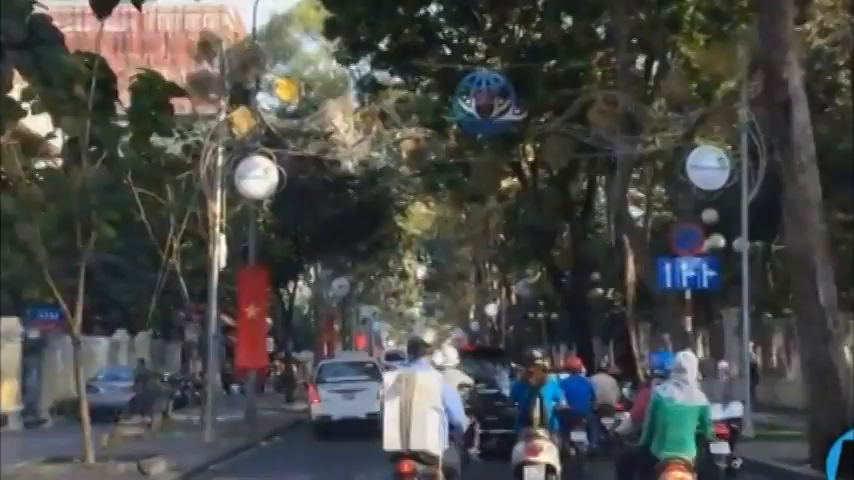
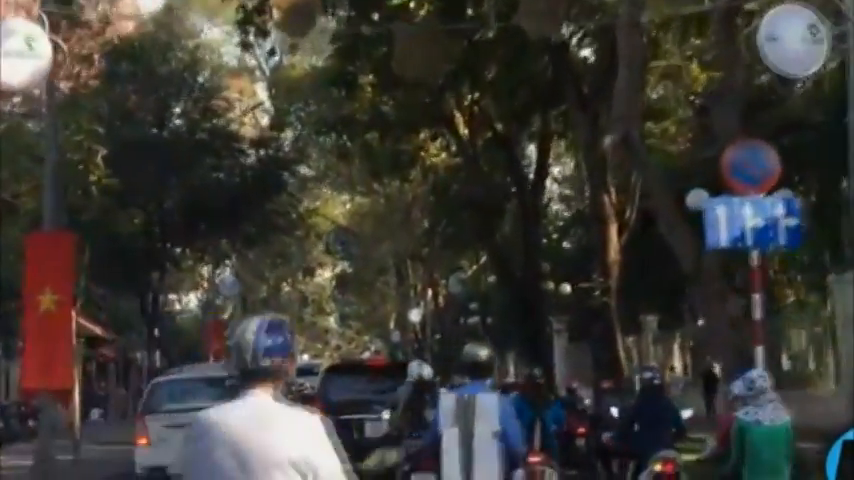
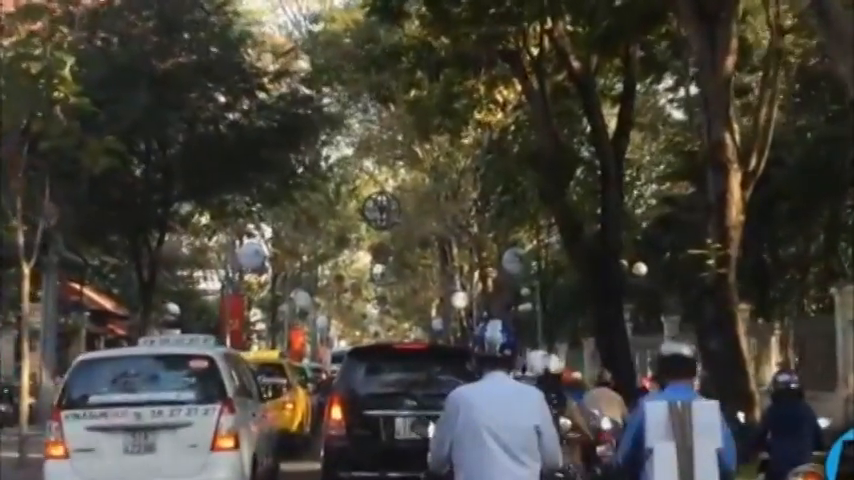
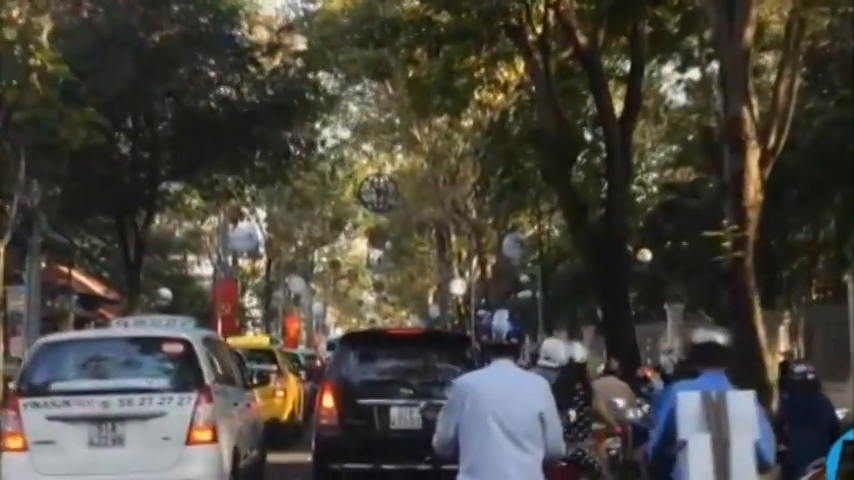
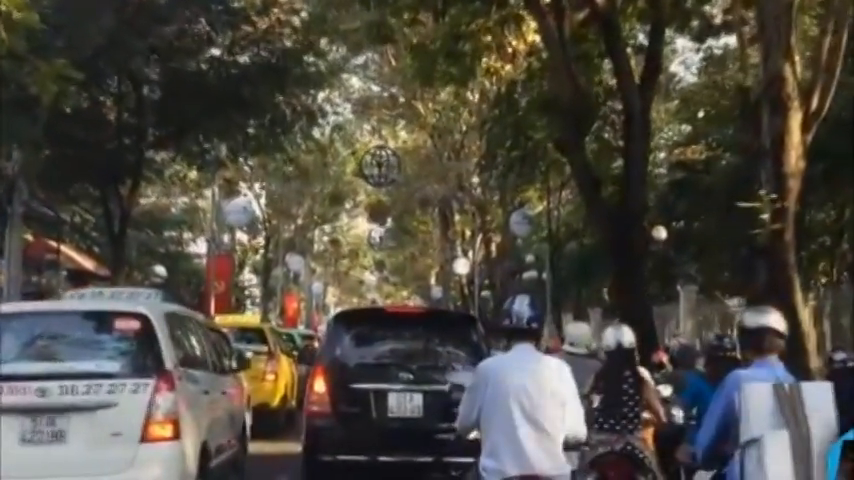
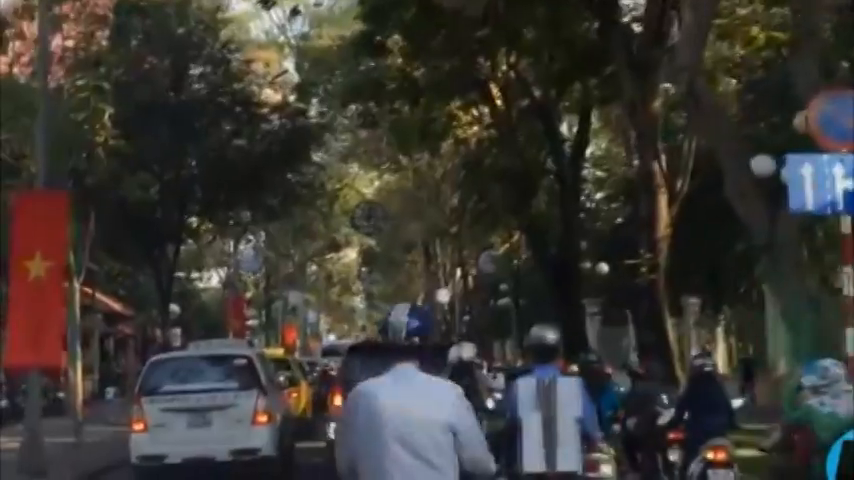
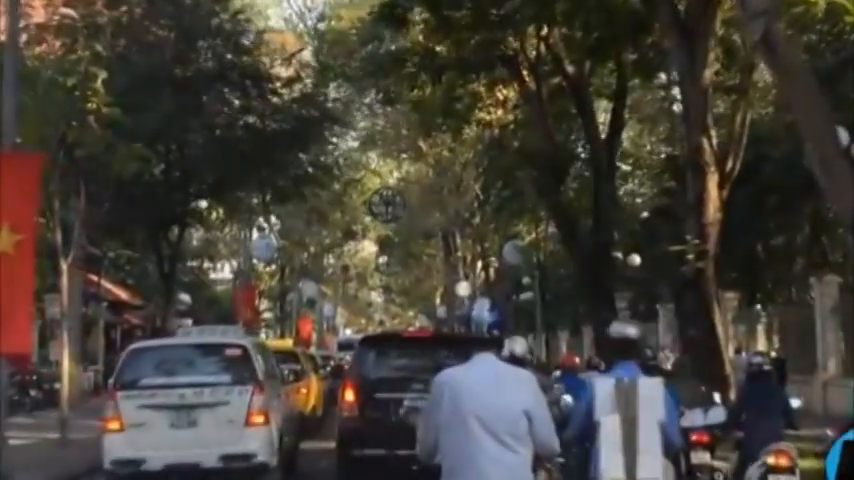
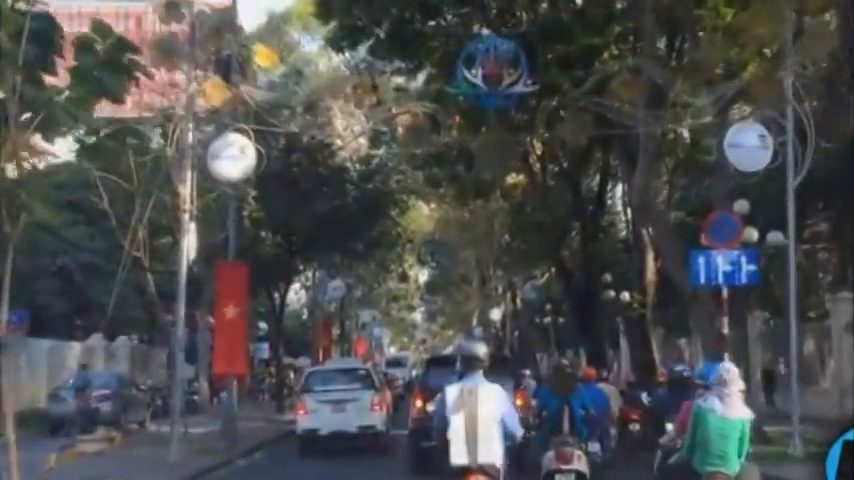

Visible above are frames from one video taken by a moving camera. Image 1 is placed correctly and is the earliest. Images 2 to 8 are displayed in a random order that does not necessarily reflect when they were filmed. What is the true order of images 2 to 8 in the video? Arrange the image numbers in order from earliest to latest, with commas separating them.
8, 2, 6, 7, 3, 4, 5
